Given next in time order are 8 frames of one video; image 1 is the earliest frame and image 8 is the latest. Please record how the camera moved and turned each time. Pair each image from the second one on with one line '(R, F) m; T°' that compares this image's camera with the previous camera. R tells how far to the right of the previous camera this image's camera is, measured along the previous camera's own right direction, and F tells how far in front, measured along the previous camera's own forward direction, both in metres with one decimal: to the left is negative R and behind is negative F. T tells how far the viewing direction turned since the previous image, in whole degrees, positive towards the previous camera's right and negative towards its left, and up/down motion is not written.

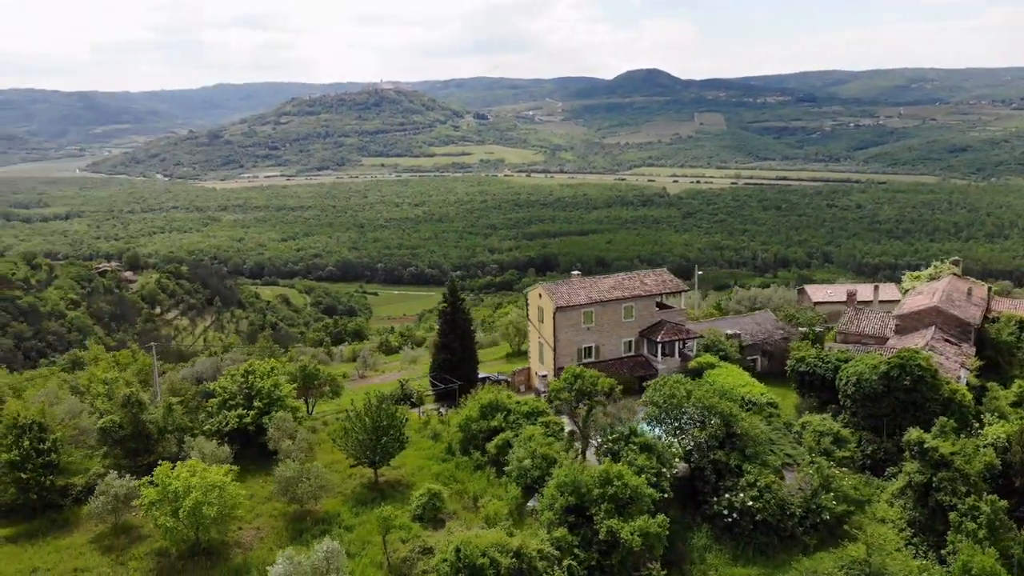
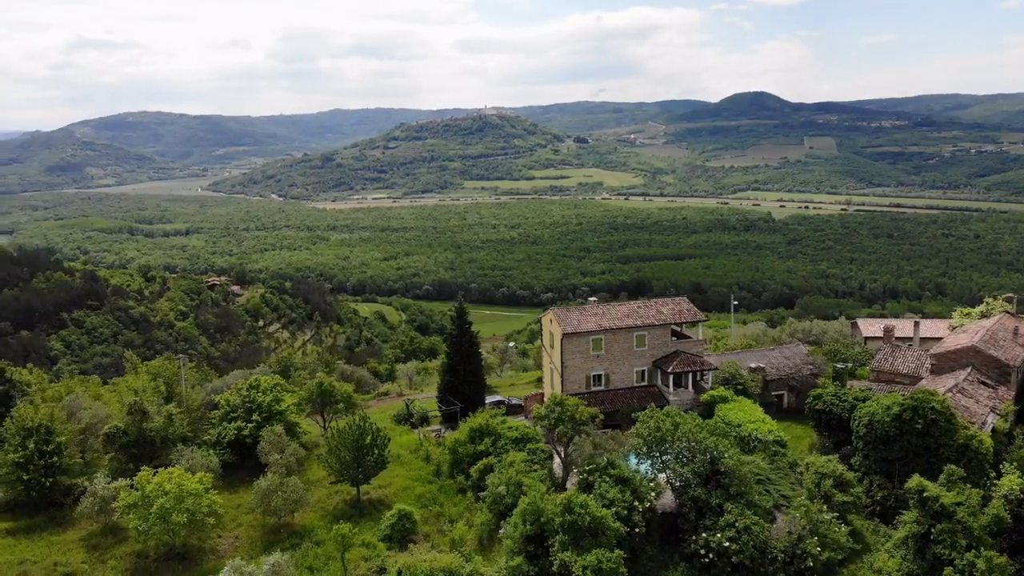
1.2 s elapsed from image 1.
(+4.0, 0.0) m; -7°
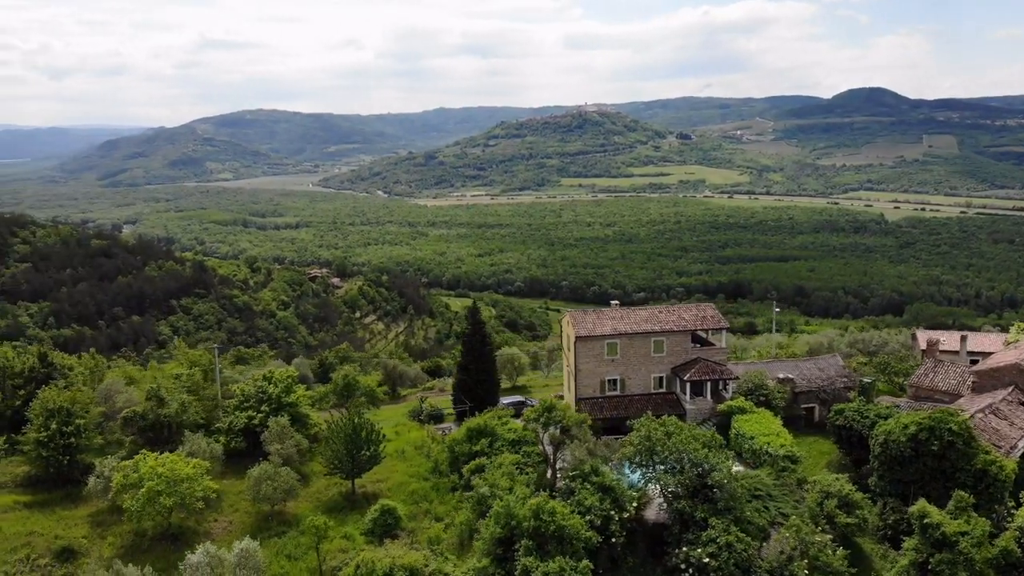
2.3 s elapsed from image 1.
(+3.7, +0.2) m; -7°
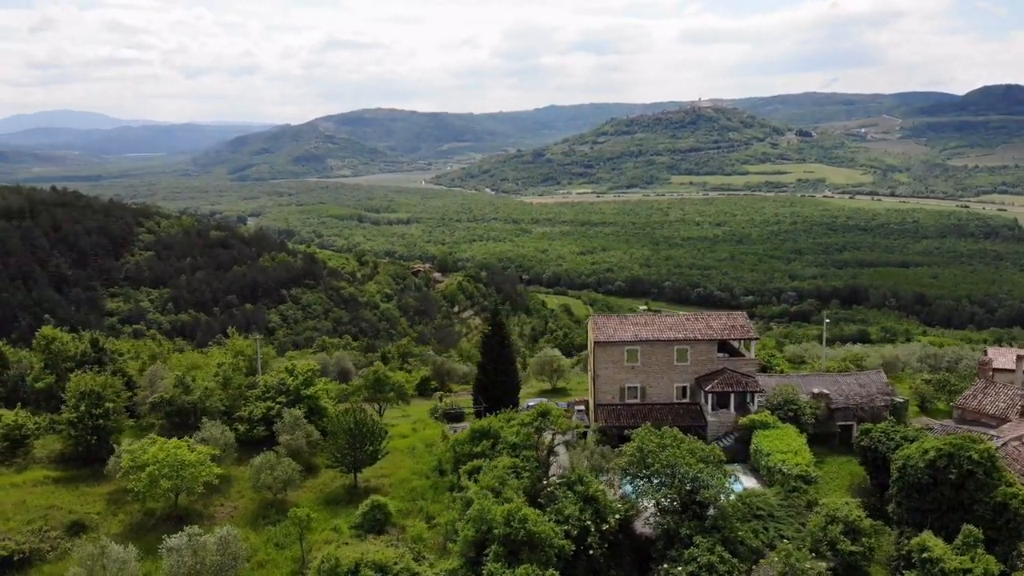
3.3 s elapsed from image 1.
(+3.8, +0.4) m; -8°
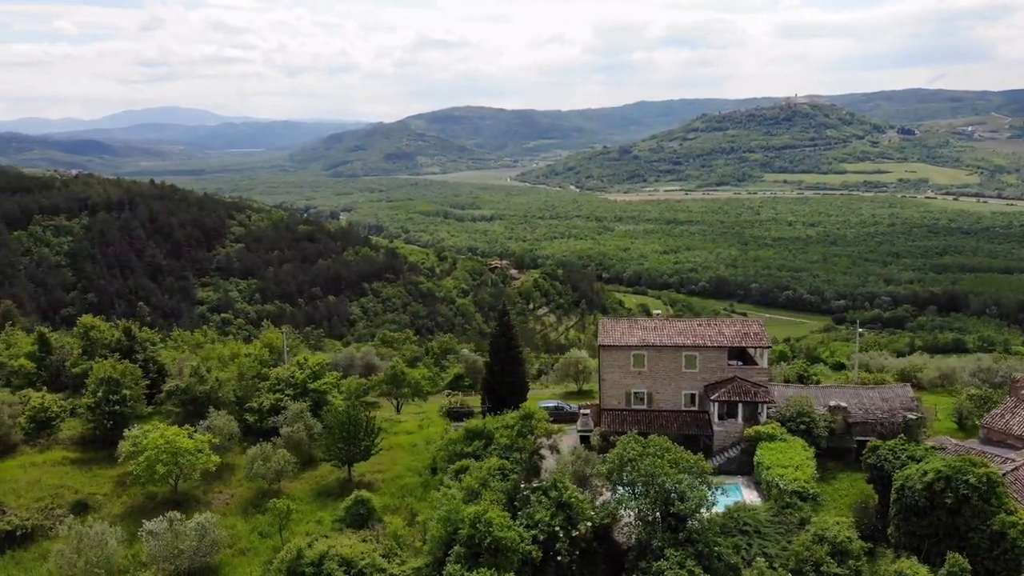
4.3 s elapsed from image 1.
(+3.4, +0.3) m; -6°
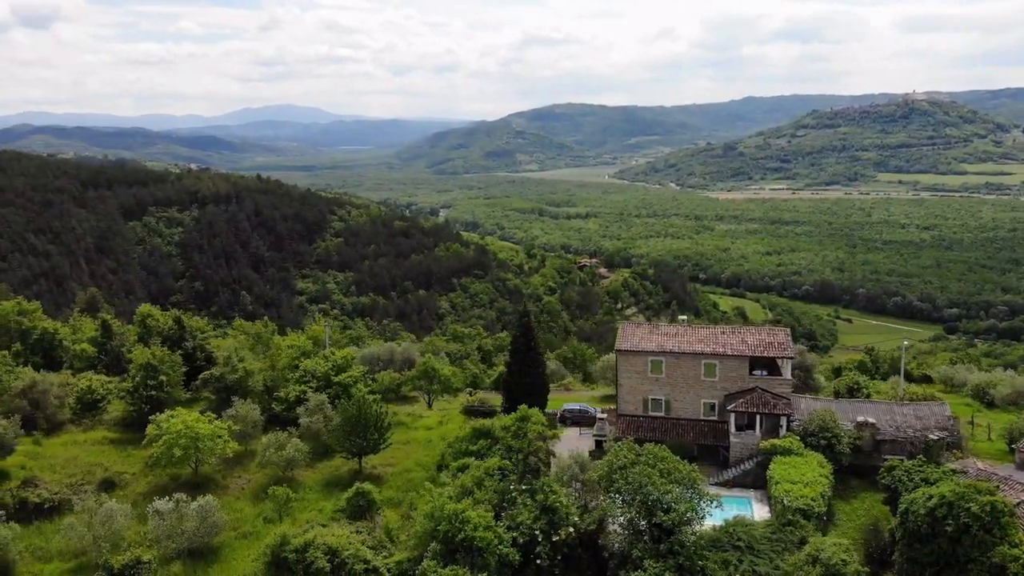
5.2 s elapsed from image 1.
(+3.4, +0.1) m; -7°
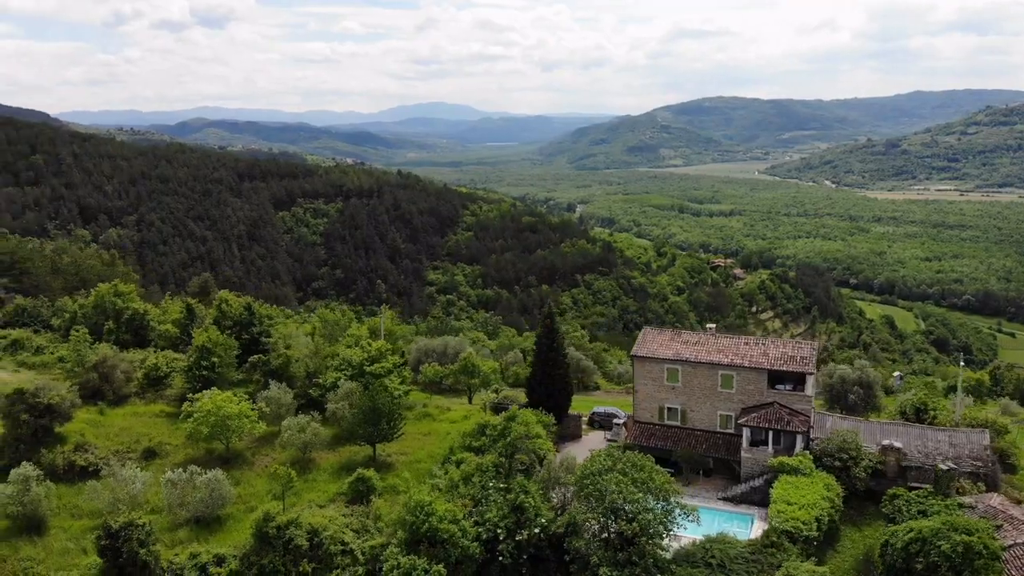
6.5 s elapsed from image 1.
(+5.2, +0.1) m; -11°
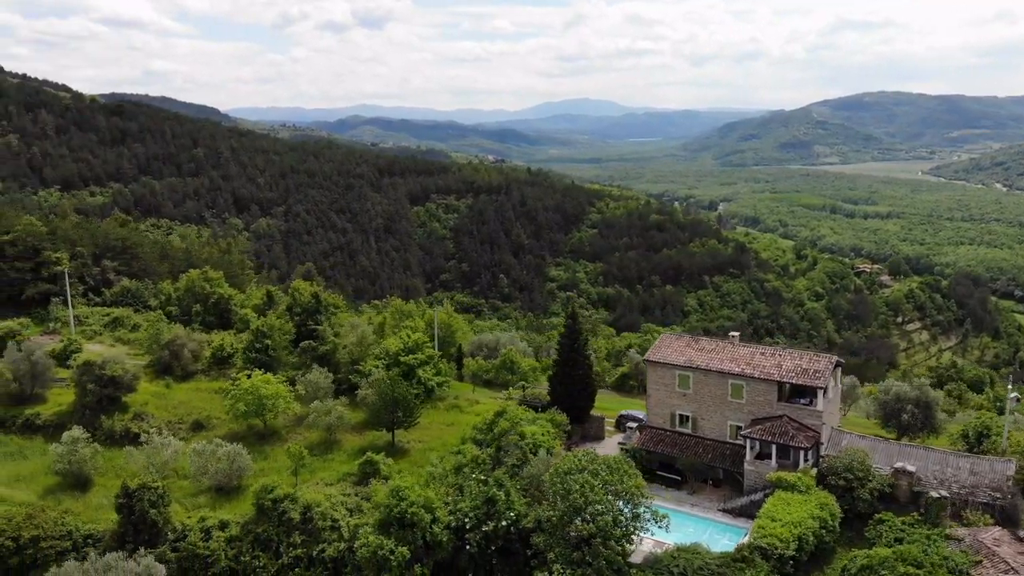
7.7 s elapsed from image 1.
(+5.2, -0.1) m; -10°
